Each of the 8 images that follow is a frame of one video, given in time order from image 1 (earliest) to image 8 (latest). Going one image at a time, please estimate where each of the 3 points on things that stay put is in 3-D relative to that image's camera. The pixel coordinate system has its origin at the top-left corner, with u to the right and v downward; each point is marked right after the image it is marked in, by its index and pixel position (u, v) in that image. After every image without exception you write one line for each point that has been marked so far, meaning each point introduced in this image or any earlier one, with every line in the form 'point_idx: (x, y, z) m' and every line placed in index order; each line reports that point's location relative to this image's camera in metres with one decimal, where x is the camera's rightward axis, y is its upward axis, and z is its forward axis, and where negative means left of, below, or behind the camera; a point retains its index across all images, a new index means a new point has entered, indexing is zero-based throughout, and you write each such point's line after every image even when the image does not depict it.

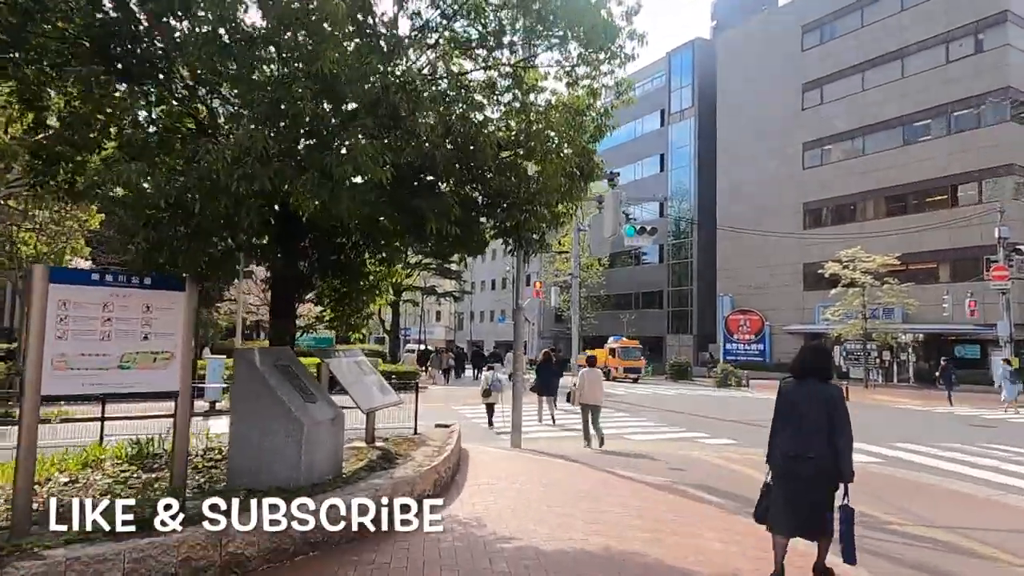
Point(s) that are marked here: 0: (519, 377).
0: (+0.1, -1.8, +12.7) m
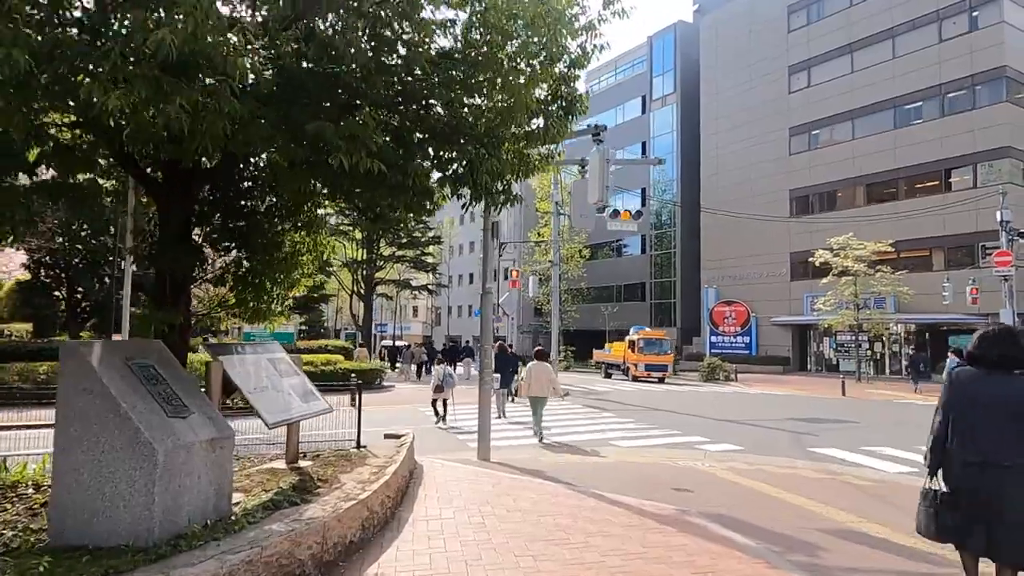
0: (-0.4, -1.5, +10.6) m
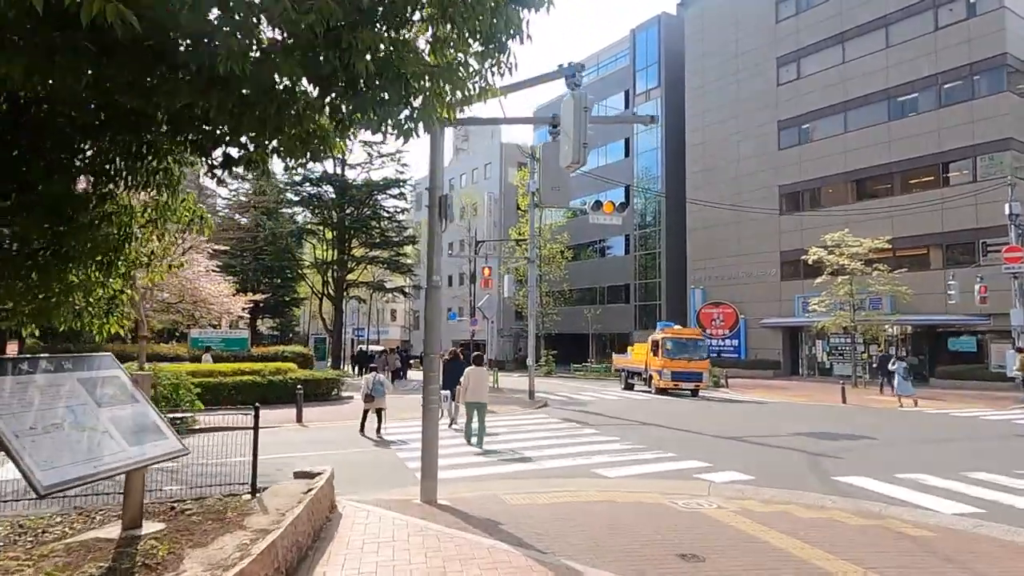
0: (-1.0, -1.4, +8.3) m
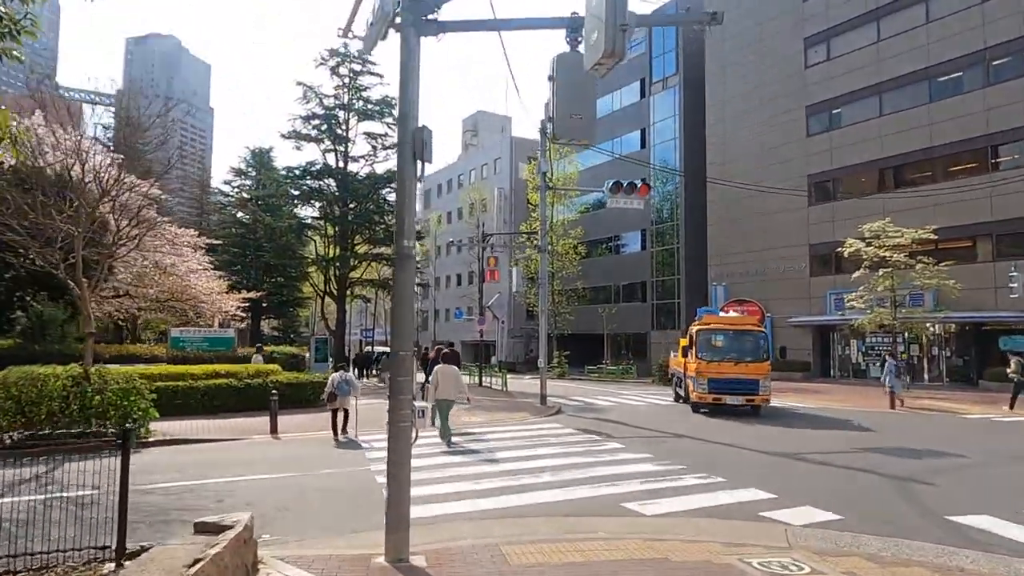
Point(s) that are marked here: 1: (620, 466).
0: (-1.0, -1.1, +5.9) m
1: (+1.7, -2.9, +10.6) m
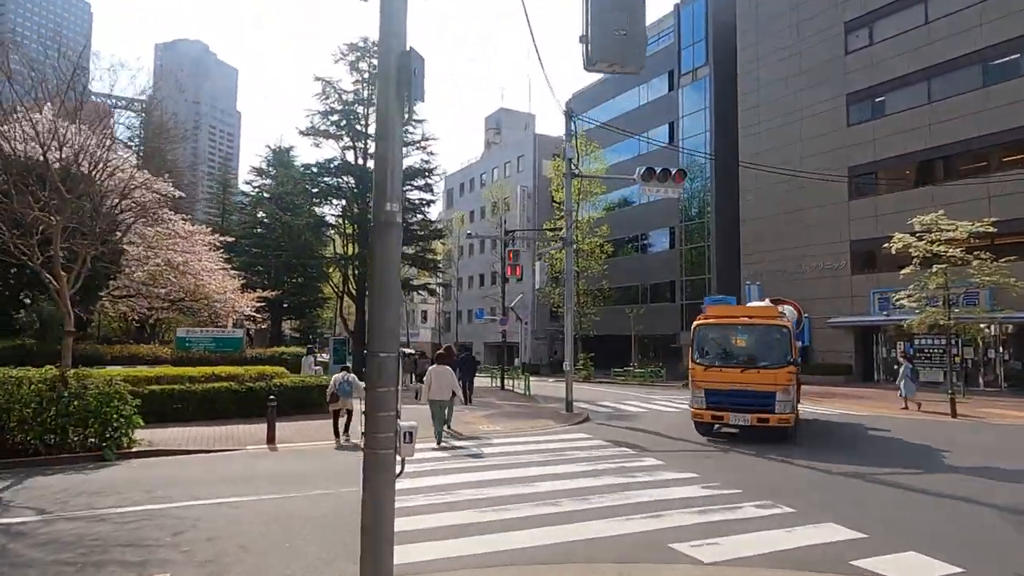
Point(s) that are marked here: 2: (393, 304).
0: (-0.9, -1.0, +4.3) m
1: (+2.0, -2.8, +9.0) m
2: (-0.8, -0.1, +4.5) m
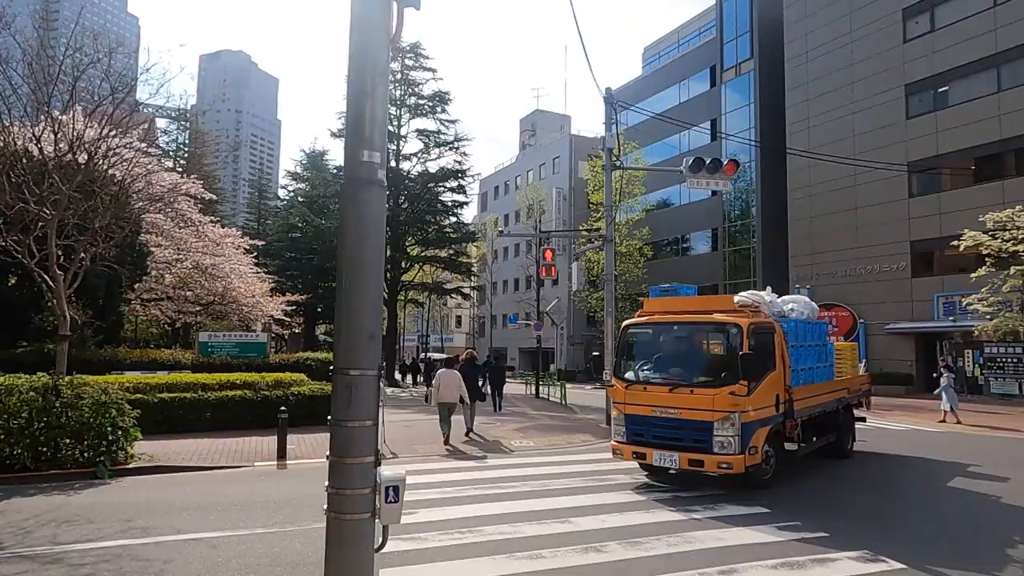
0: (-0.7, -0.9, +3.0) m
1: (+2.4, -2.7, +7.4) m
2: (-0.6, 0.0, +3.1) m
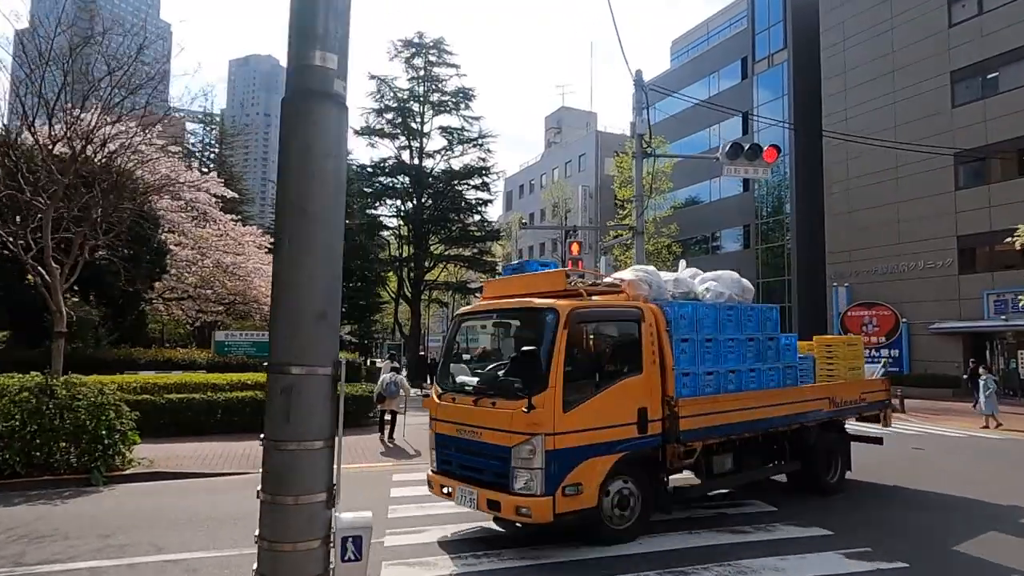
0: (-0.7, -0.8, +2.0) m
1: (+2.6, -2.6, +6.4) m
2: (-0.6, +0.1, +2.2) m
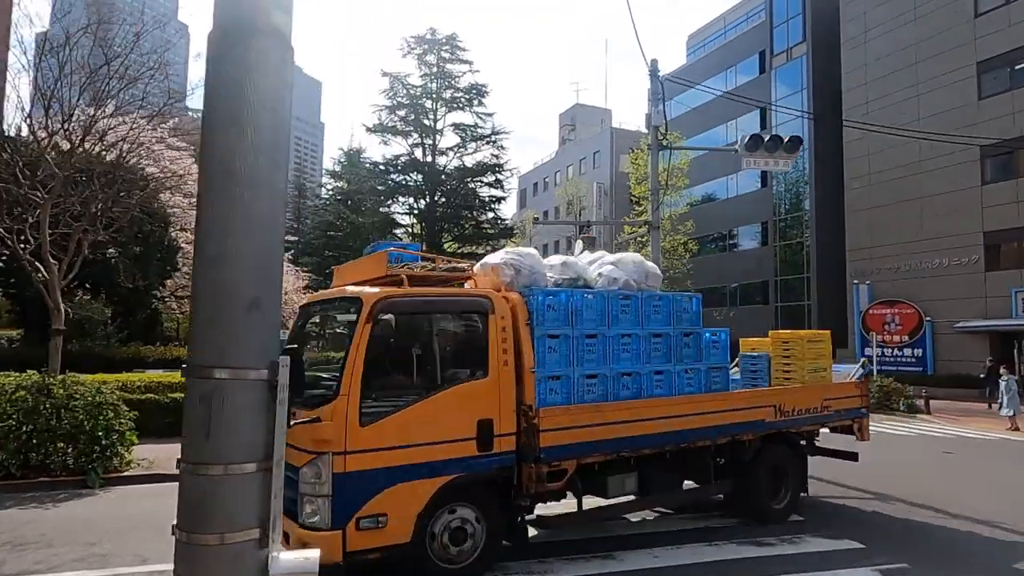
0: (-0.7, -0.8, +1.6) m
1: (+2.7, -2.6, +5.9) m
2: (-0.6, +0.1, +1.7) m
